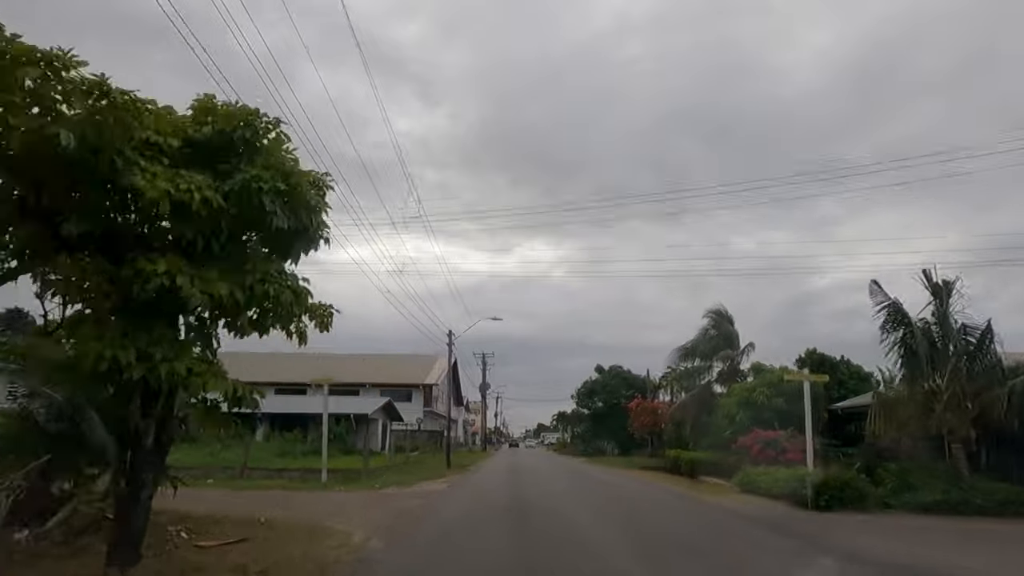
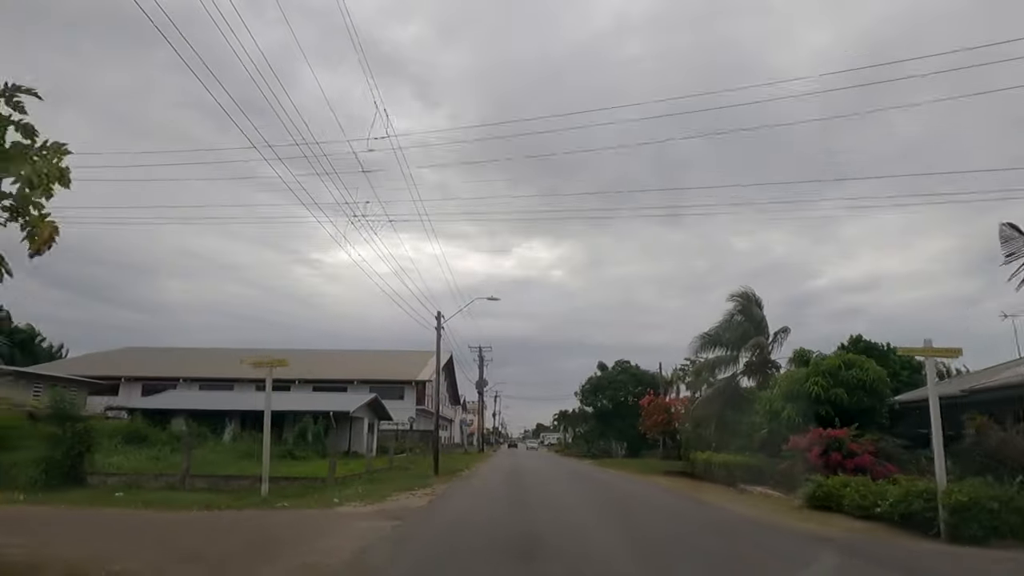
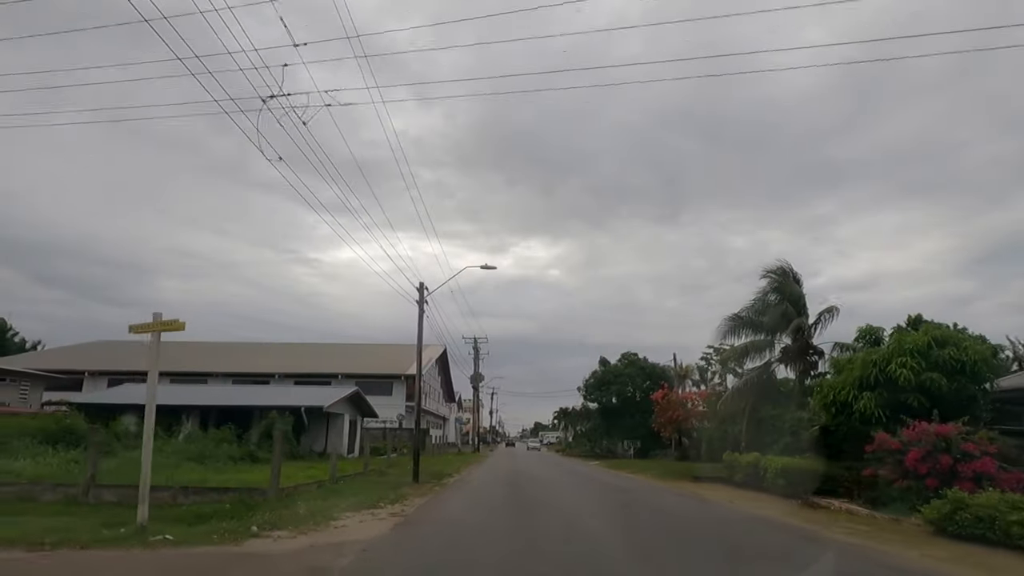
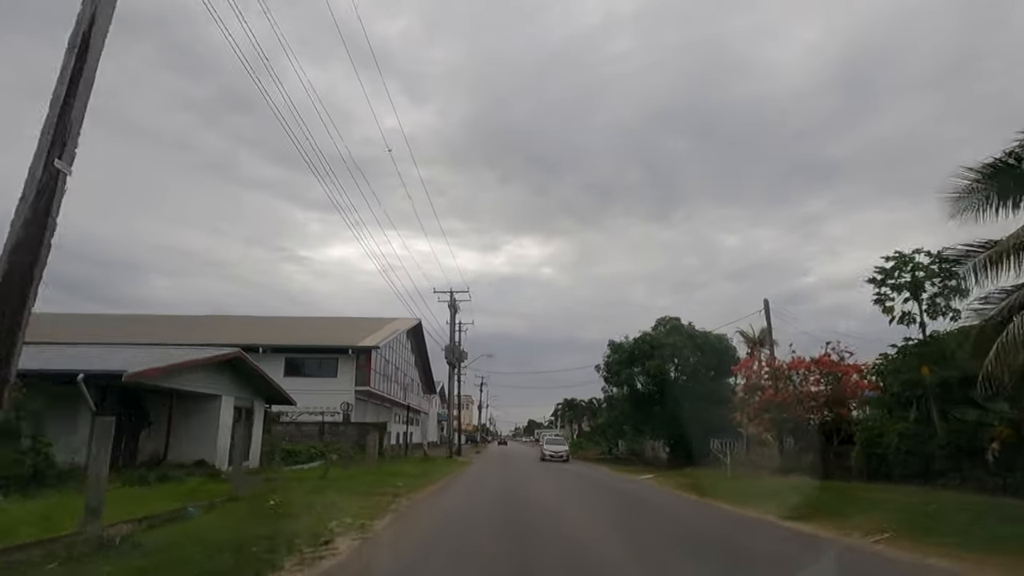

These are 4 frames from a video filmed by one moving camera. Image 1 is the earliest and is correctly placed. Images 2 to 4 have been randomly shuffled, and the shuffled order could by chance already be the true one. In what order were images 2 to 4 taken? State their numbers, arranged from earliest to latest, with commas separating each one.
2, 3, 4
